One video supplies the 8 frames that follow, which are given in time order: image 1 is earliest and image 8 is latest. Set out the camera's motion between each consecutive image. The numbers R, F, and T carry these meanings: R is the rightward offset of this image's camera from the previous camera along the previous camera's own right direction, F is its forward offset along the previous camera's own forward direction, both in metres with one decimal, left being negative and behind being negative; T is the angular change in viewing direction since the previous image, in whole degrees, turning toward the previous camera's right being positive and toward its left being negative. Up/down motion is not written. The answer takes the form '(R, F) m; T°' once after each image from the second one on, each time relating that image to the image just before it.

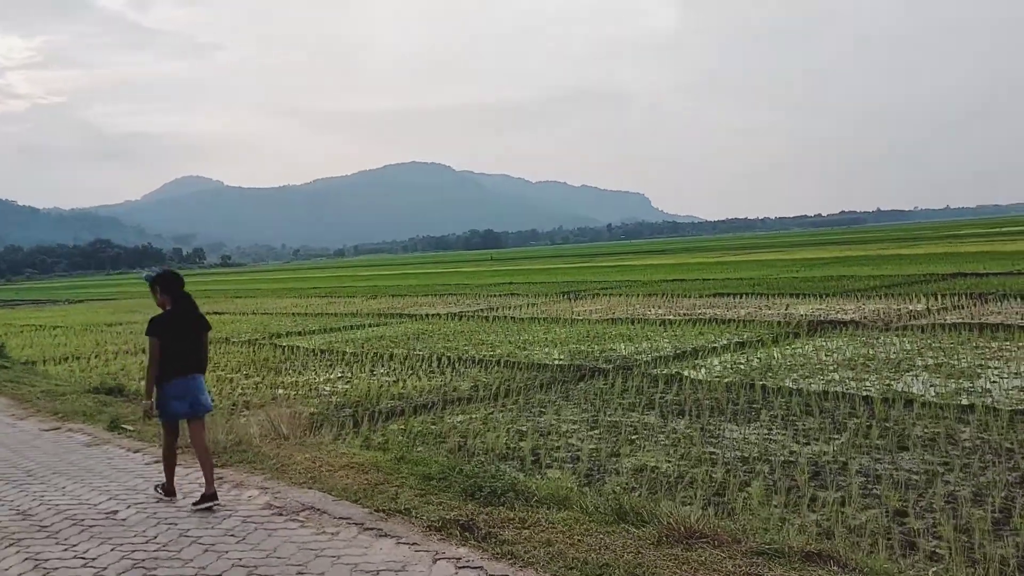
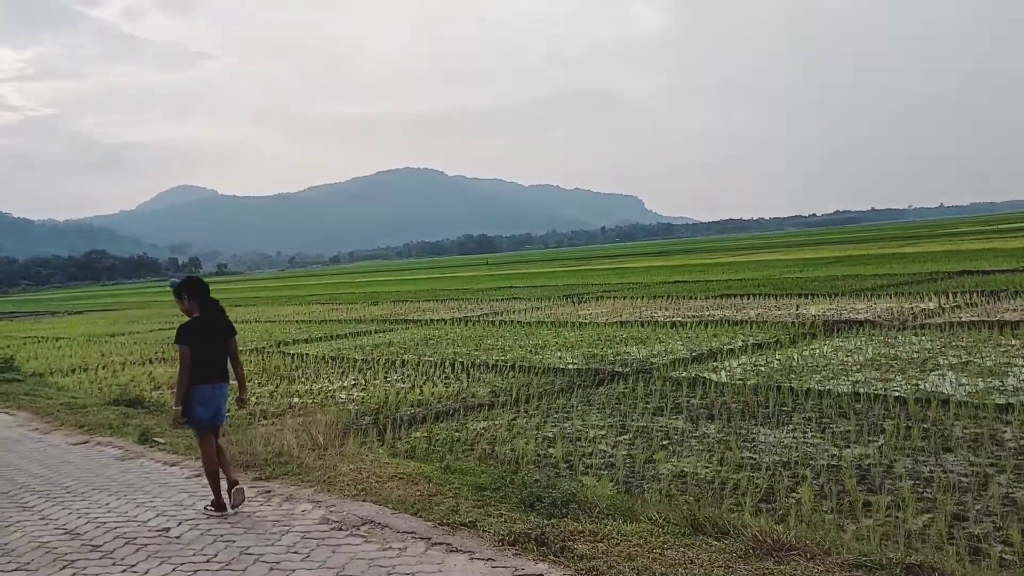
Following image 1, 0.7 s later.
(-0.3, +0.1) m; 0°
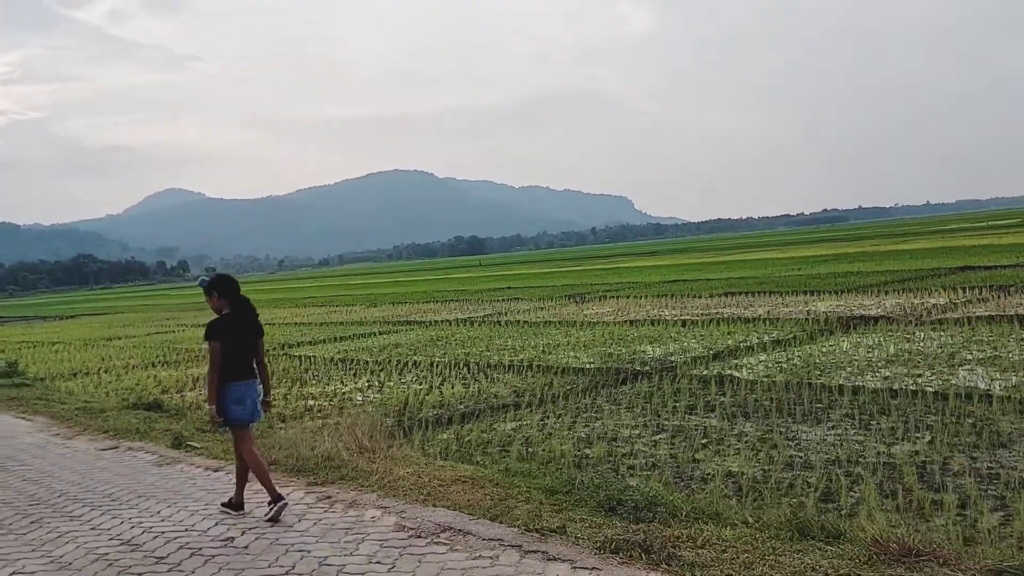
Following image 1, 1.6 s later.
(-0.4, +0.2) m; 0°
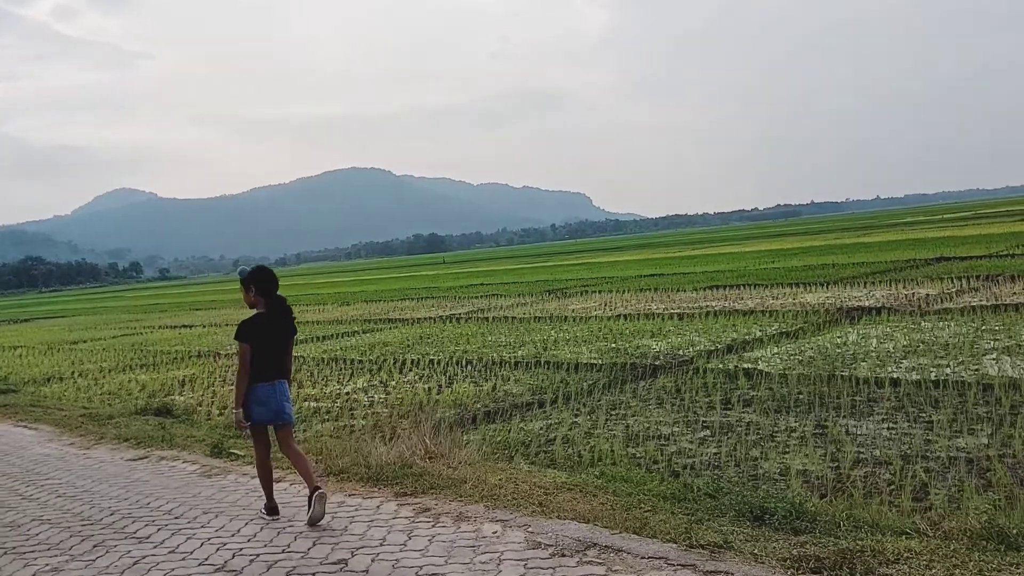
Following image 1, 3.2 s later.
(-0.7, +0.4) m; +2°
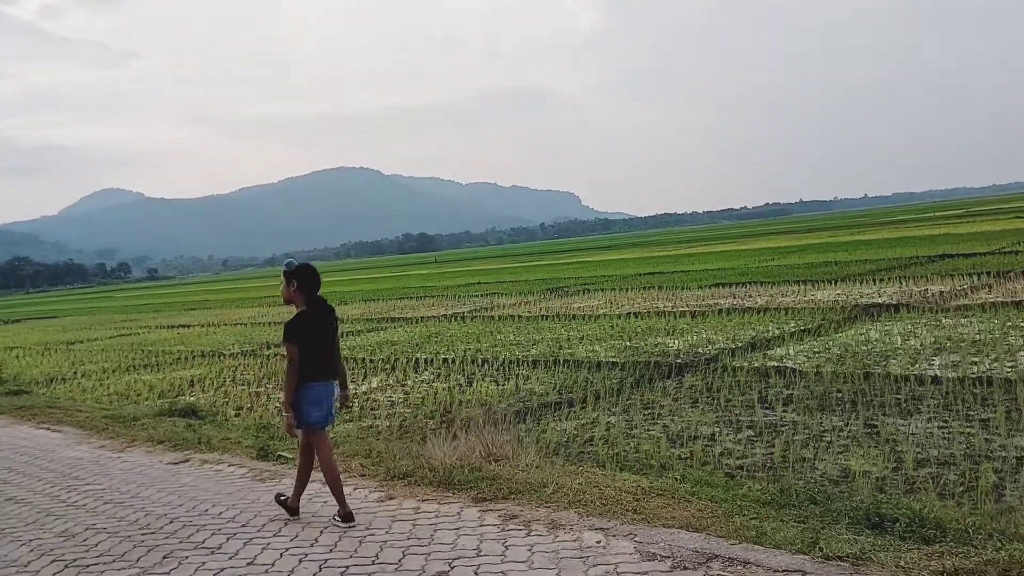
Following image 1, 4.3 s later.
(-0.4, +0.2) m; 0°
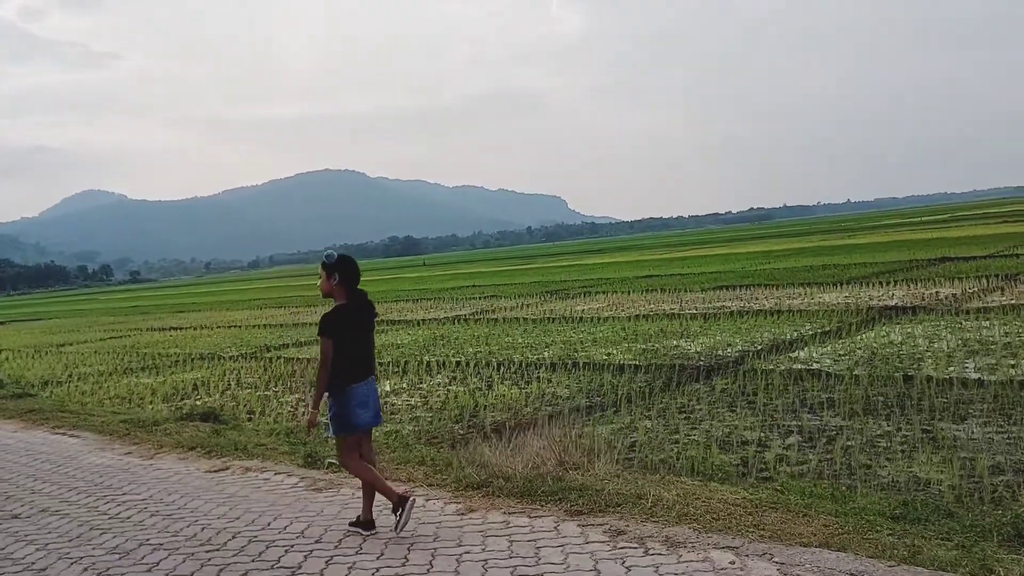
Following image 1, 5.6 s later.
(-0.5, +0.3) m; +1°
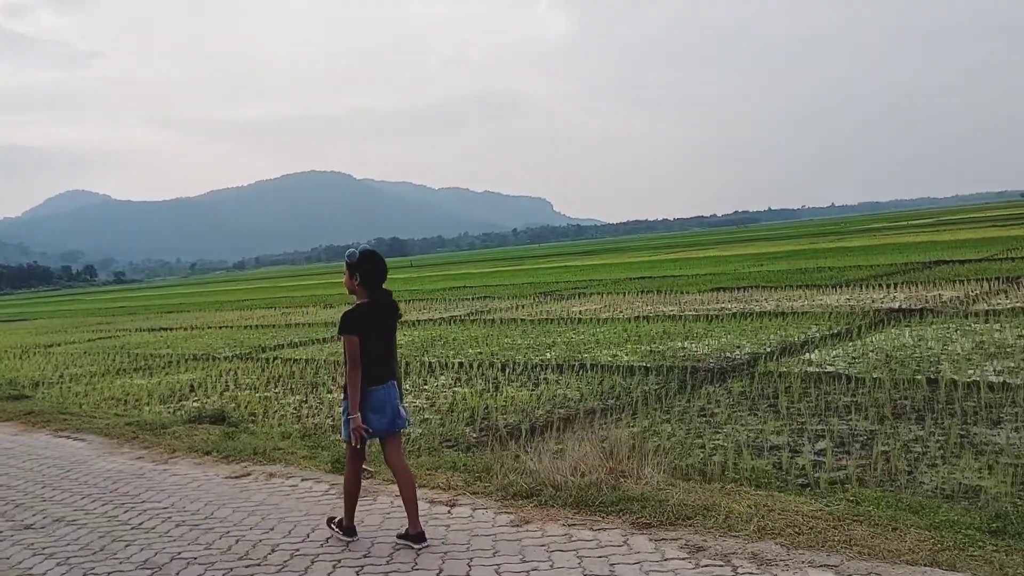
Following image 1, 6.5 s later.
(-0.3, +0.2) m; +1°
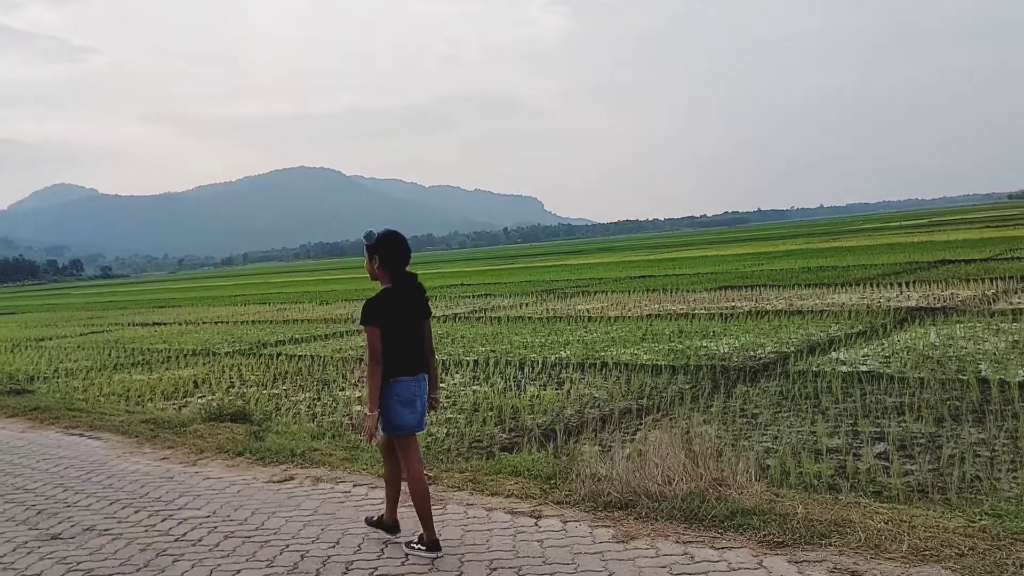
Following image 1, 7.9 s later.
(-0.4, +0.4) m; 0°
